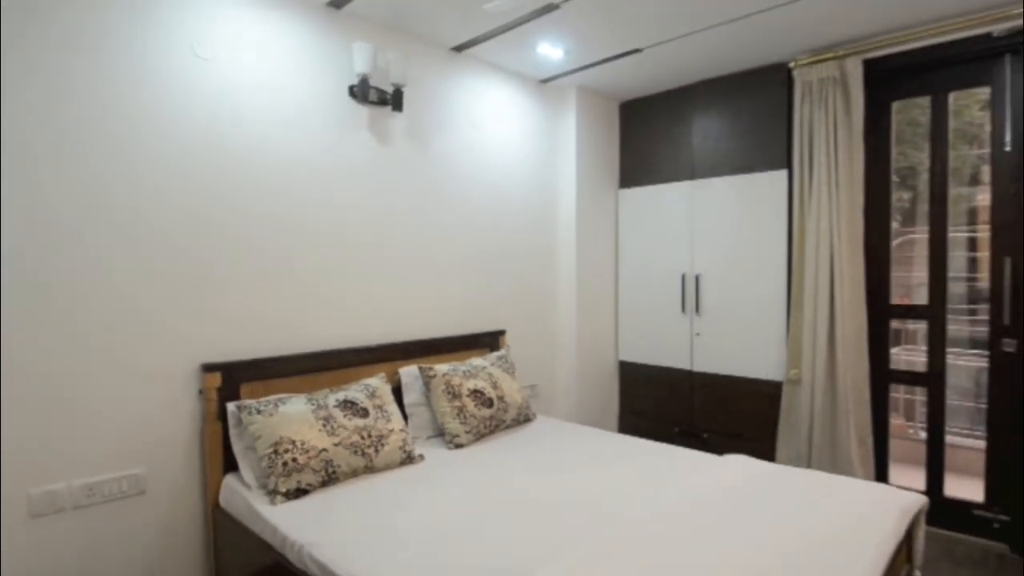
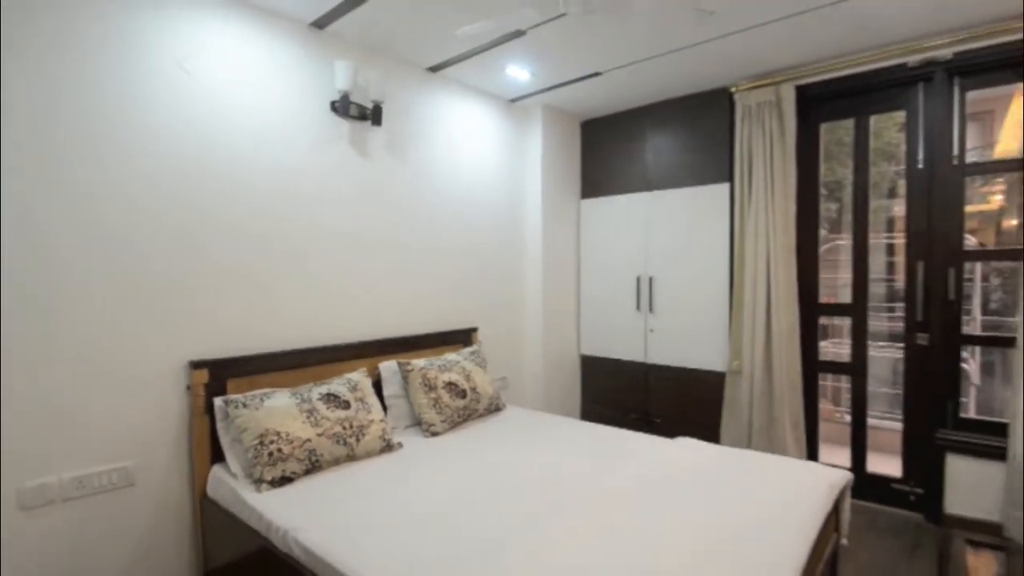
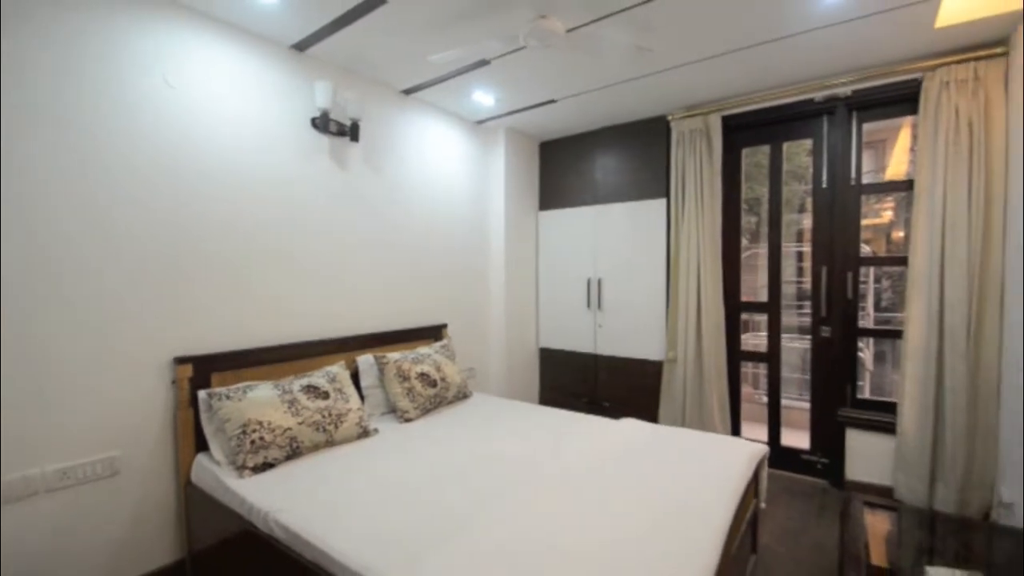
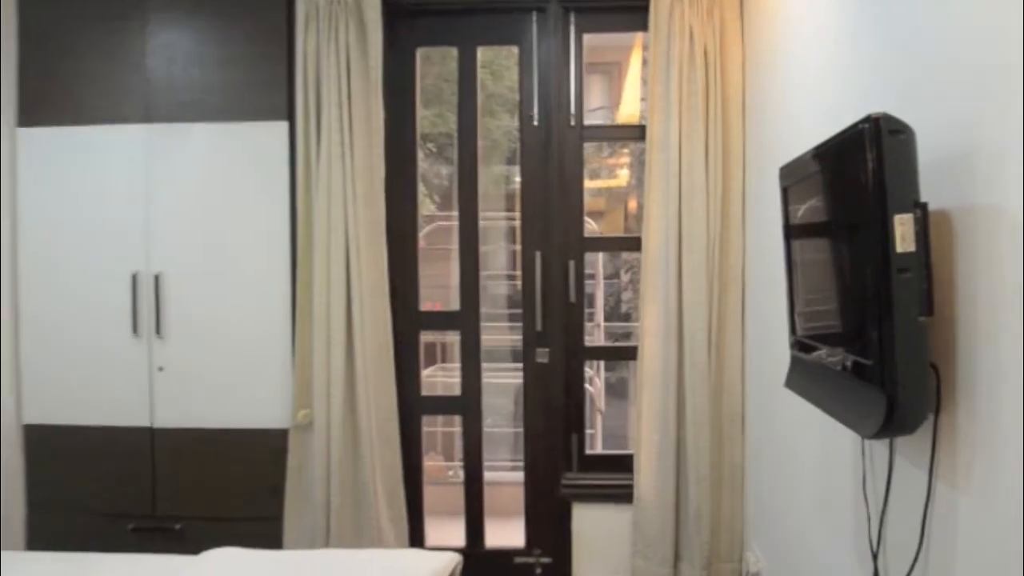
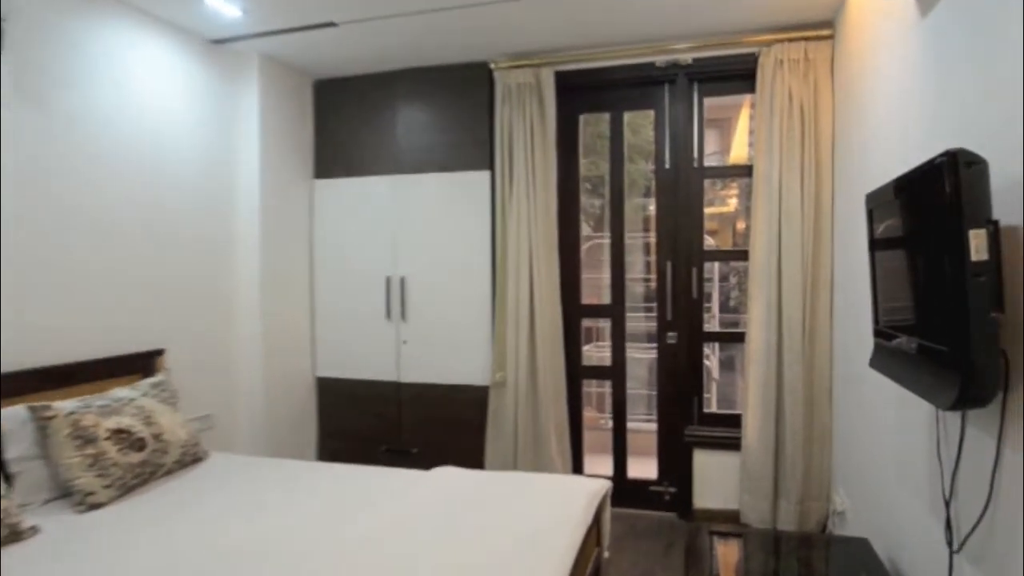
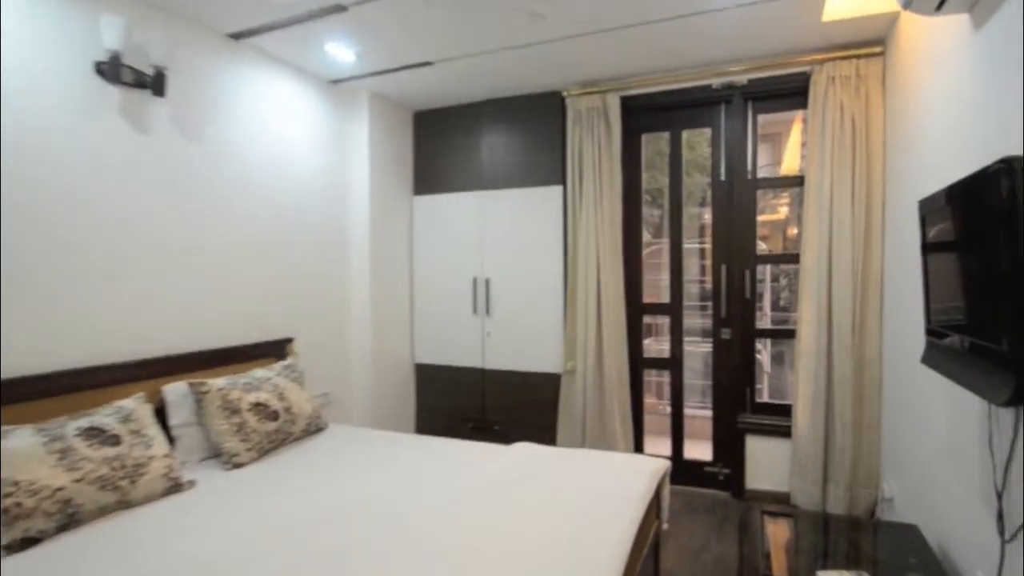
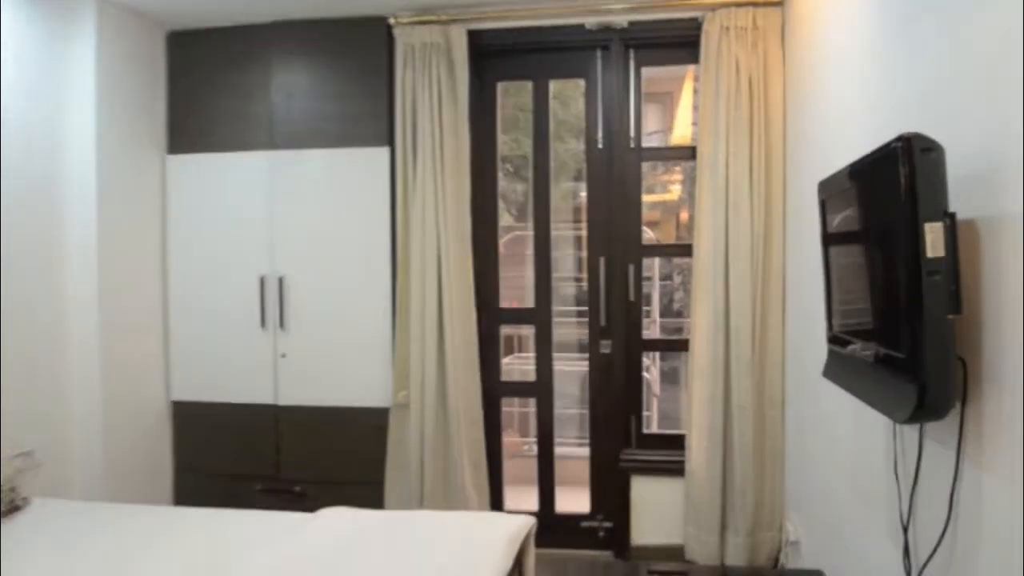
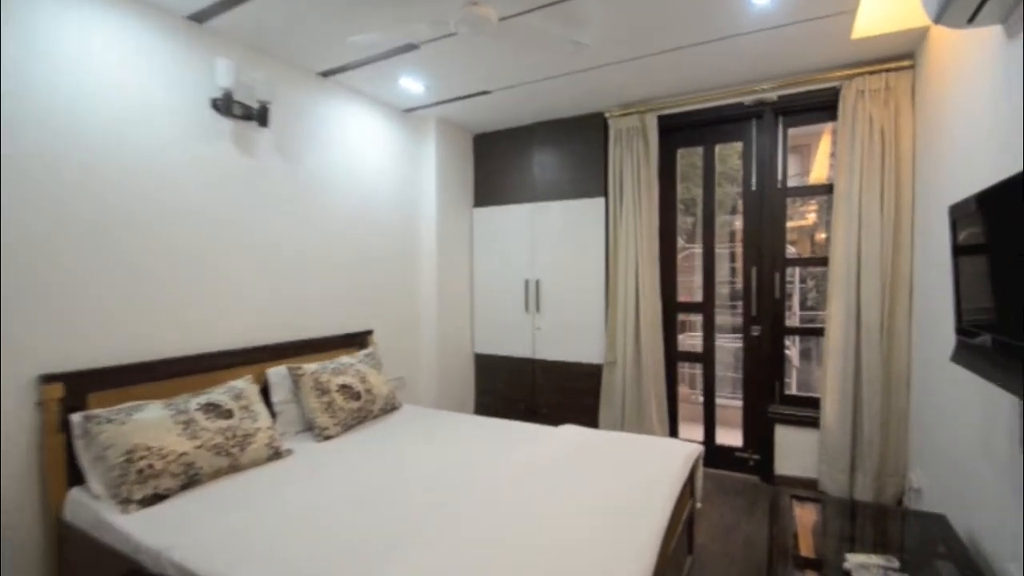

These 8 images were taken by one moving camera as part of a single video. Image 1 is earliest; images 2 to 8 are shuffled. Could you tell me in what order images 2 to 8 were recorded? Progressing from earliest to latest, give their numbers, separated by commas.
2, 3, 8, 6, 5, 7, 4
